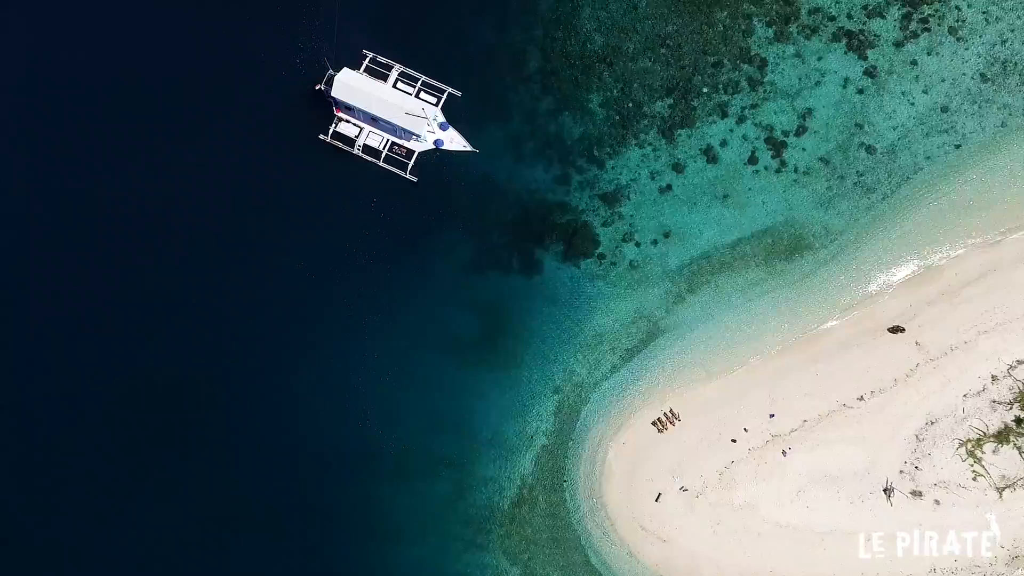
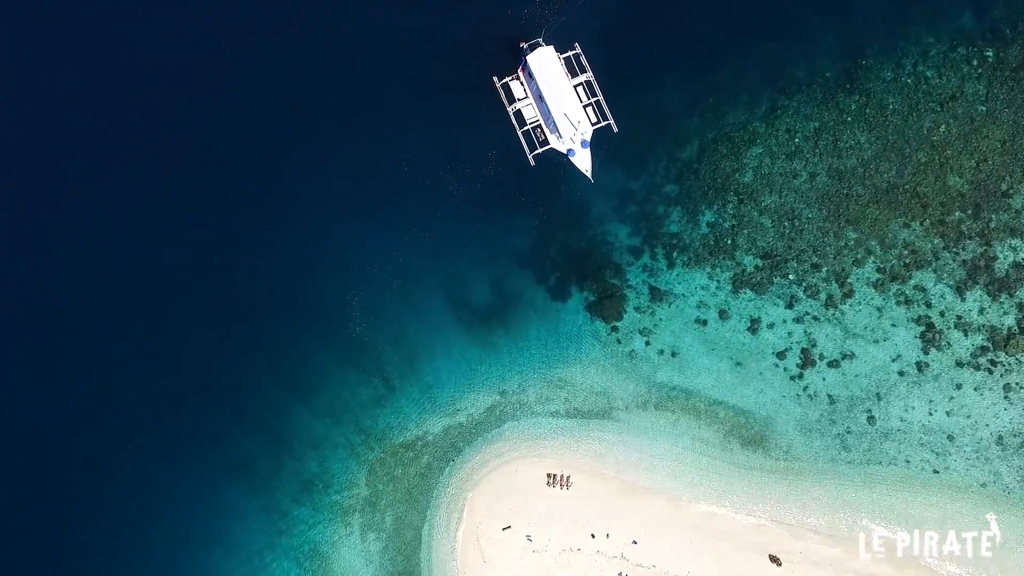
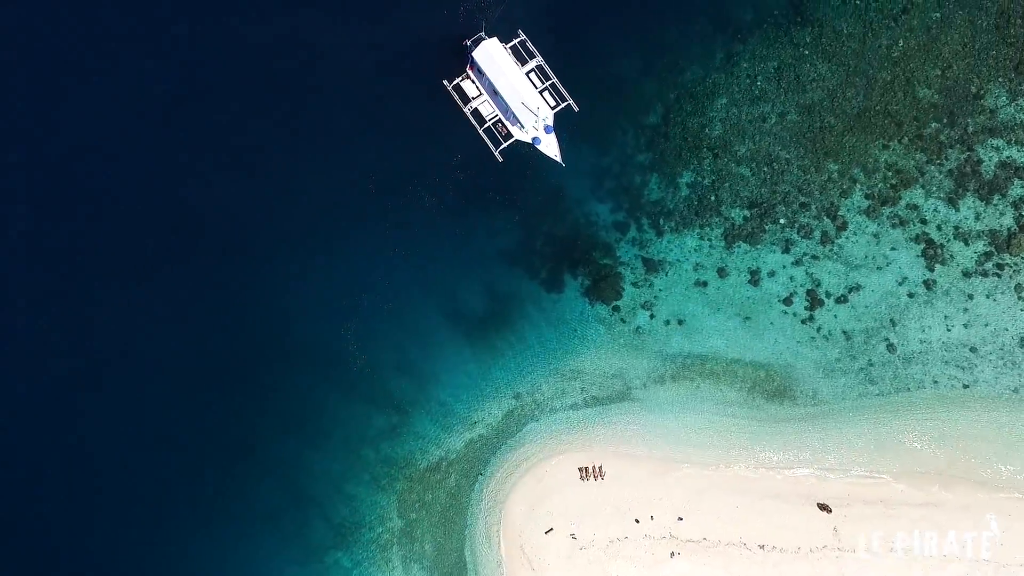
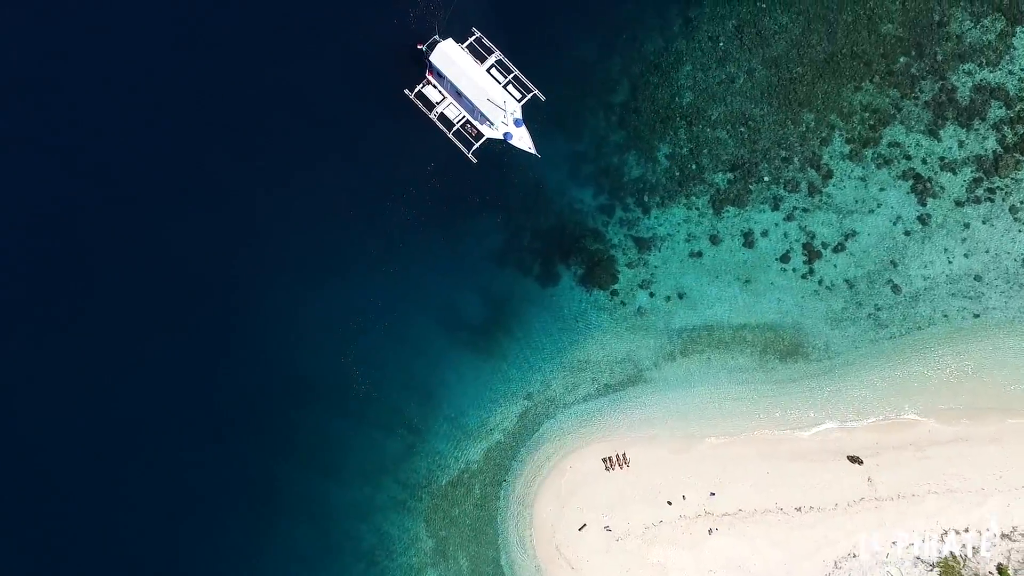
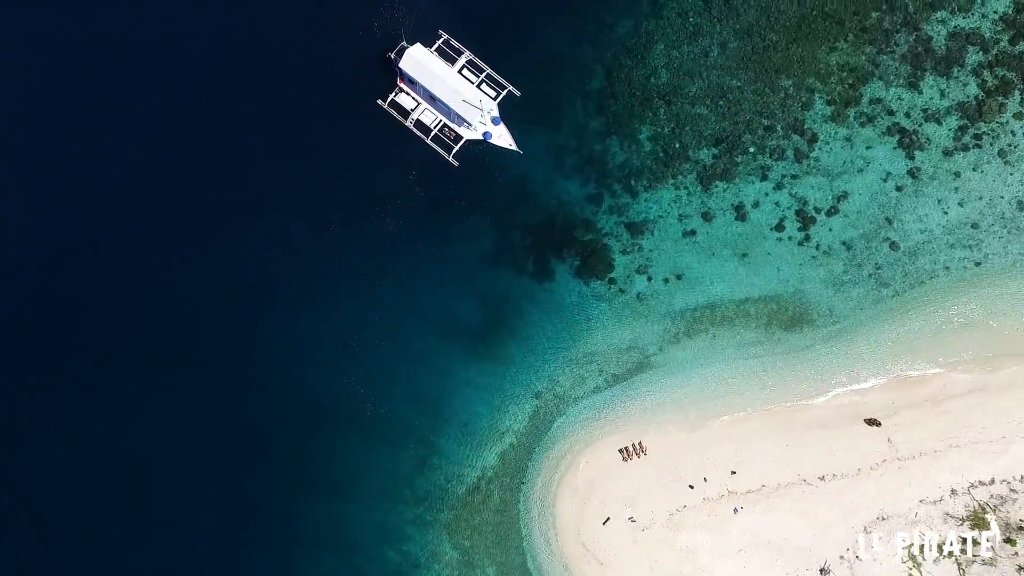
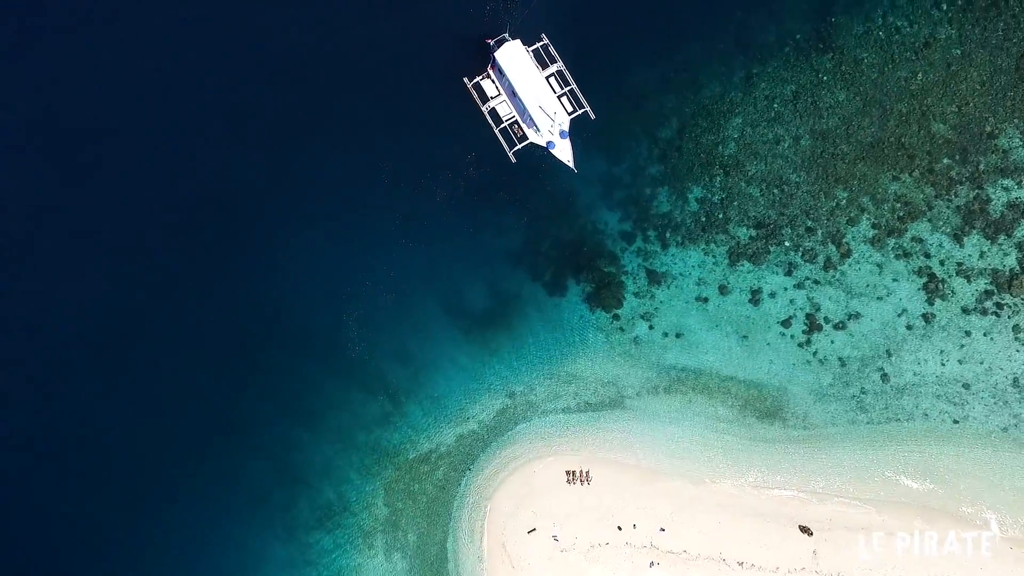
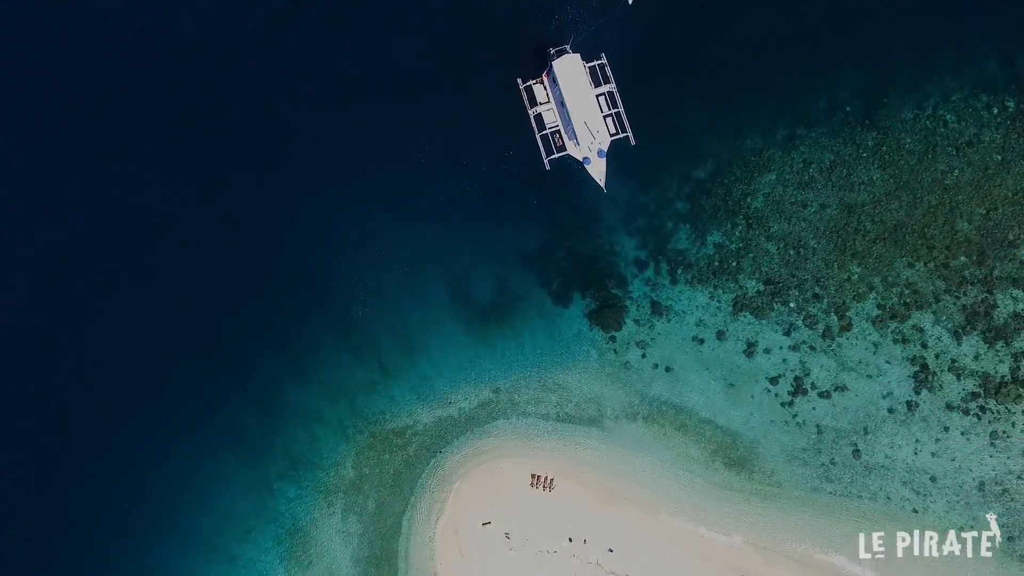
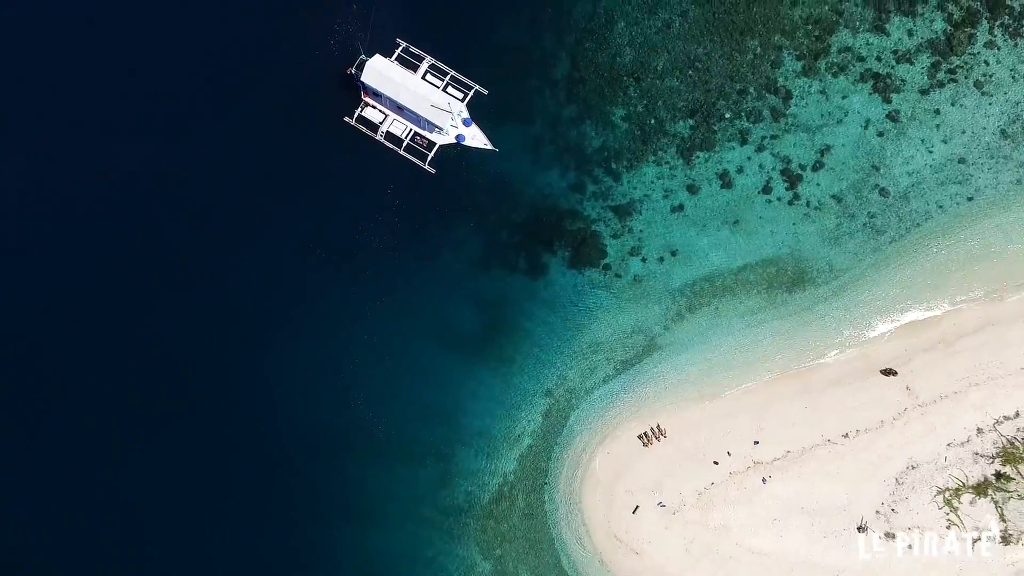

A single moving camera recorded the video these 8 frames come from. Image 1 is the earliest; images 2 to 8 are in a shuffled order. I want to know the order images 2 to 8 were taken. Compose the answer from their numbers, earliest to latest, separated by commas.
8, 5, 4, 3, 6, 2, 7
